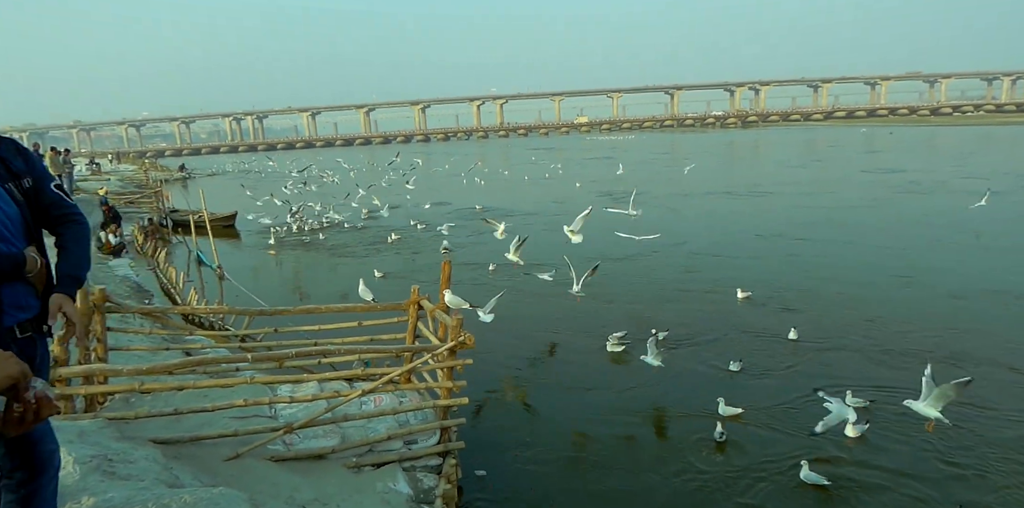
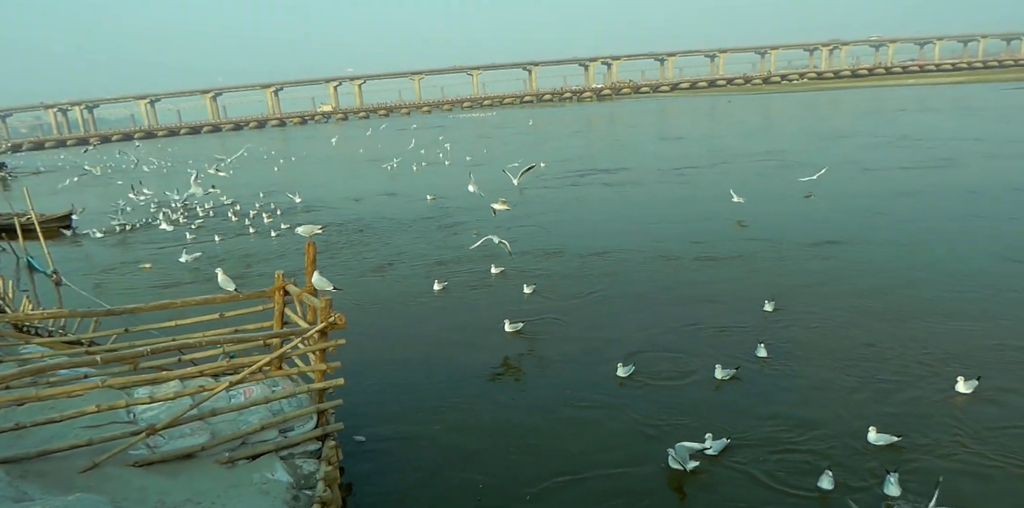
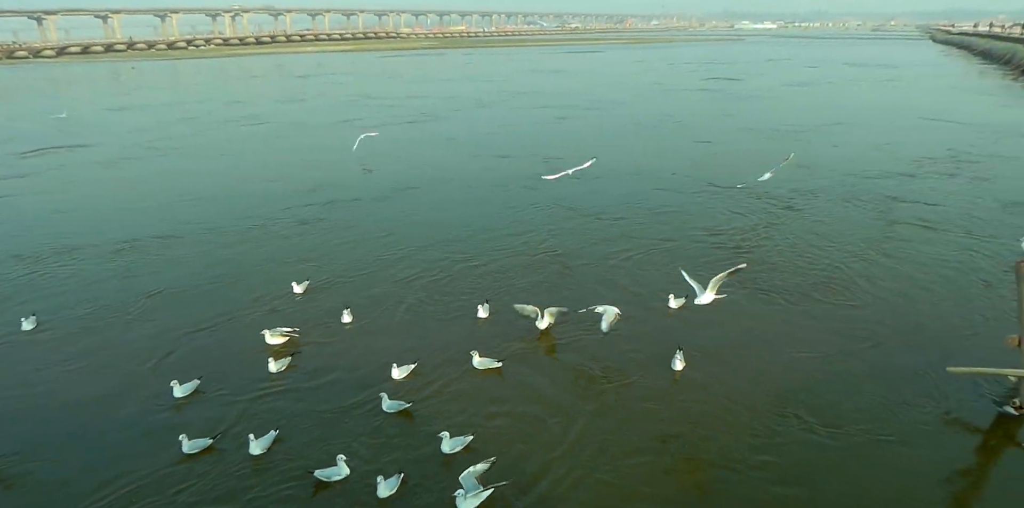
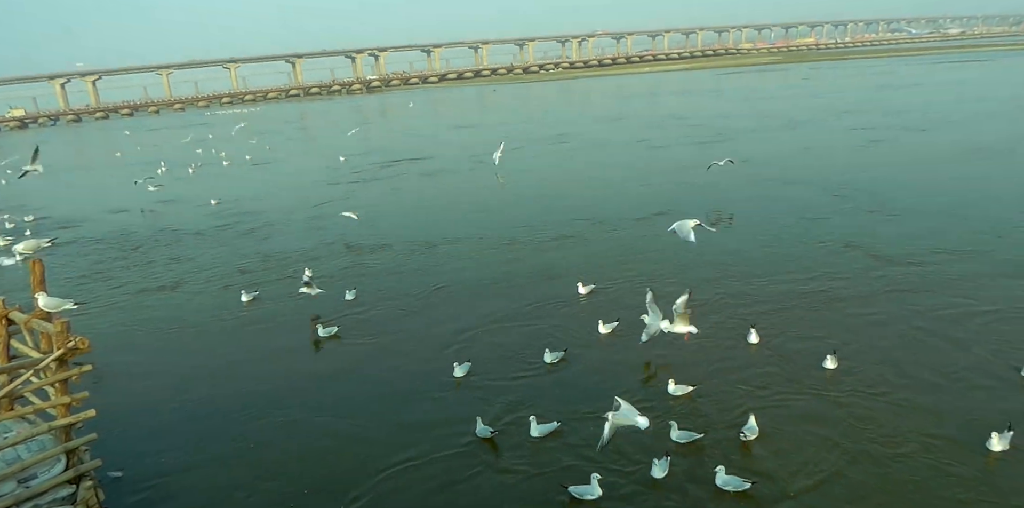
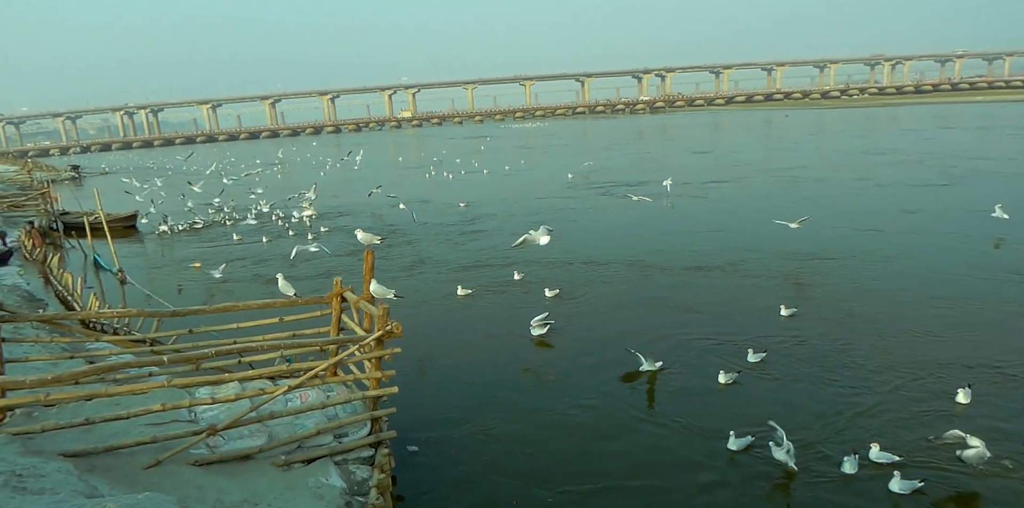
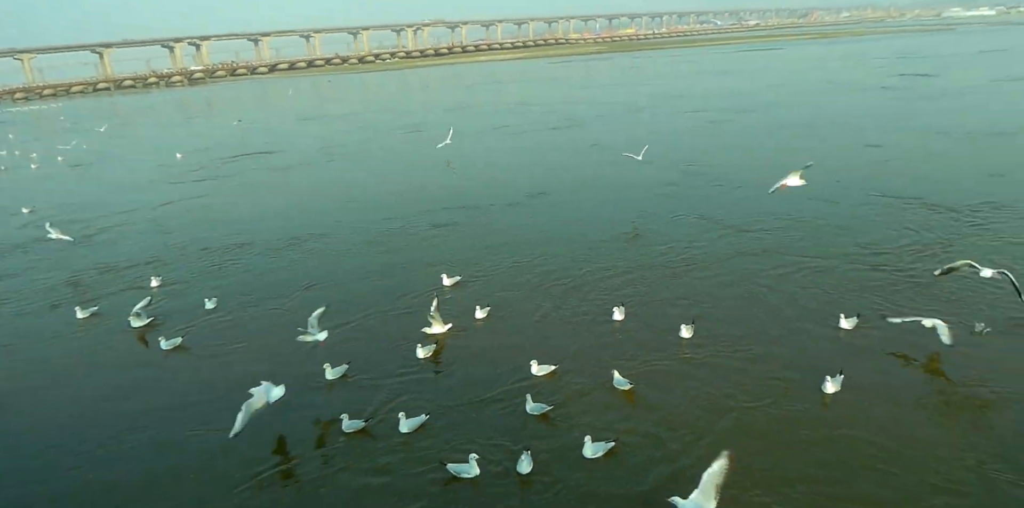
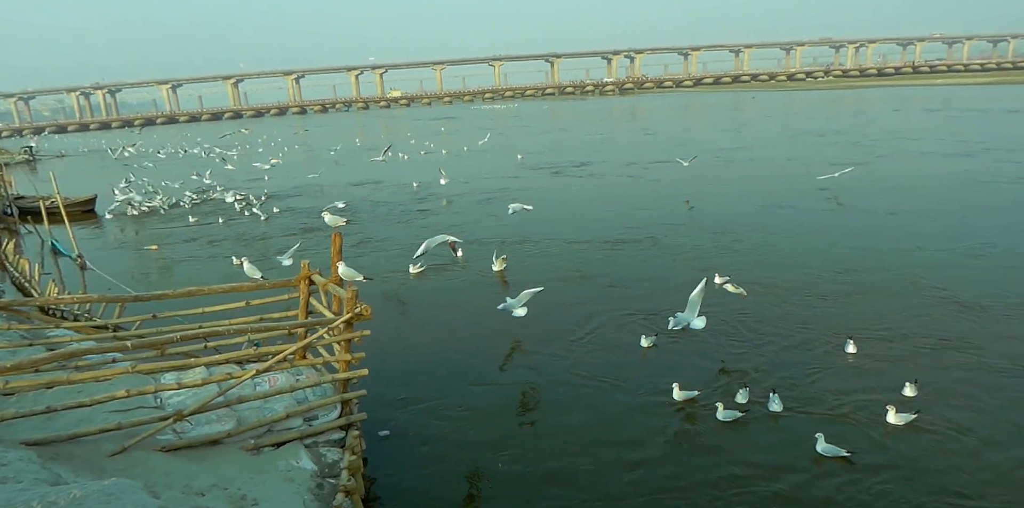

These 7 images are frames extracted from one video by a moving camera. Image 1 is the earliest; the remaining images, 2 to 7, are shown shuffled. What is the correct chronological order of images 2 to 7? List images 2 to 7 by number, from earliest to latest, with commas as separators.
7, 5, 2, 4, 6, 3
